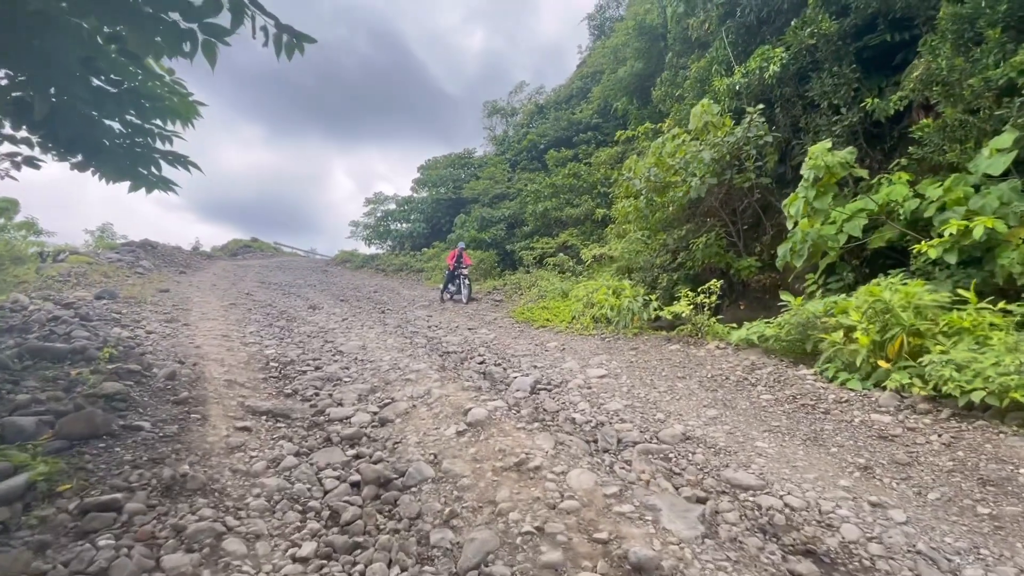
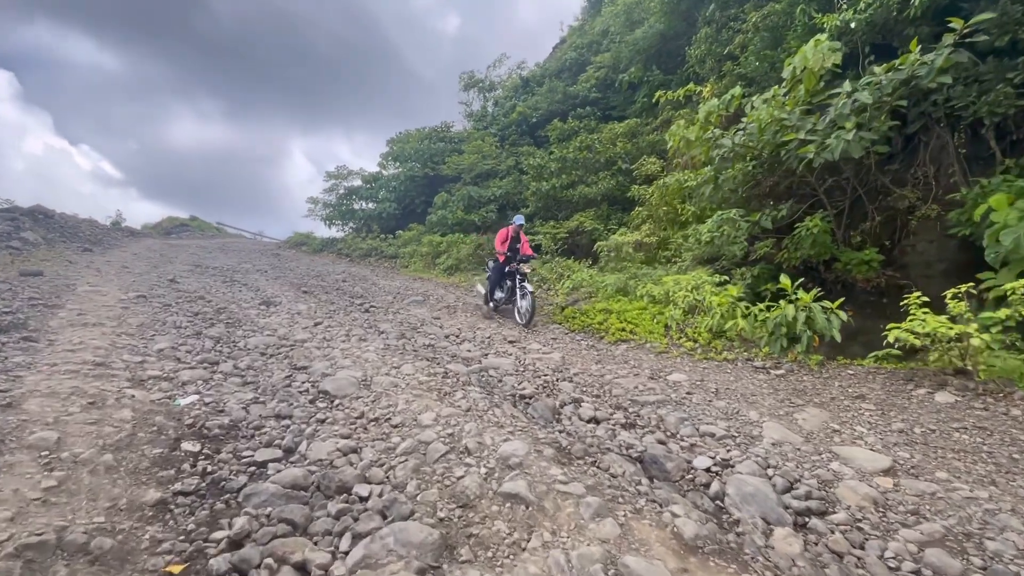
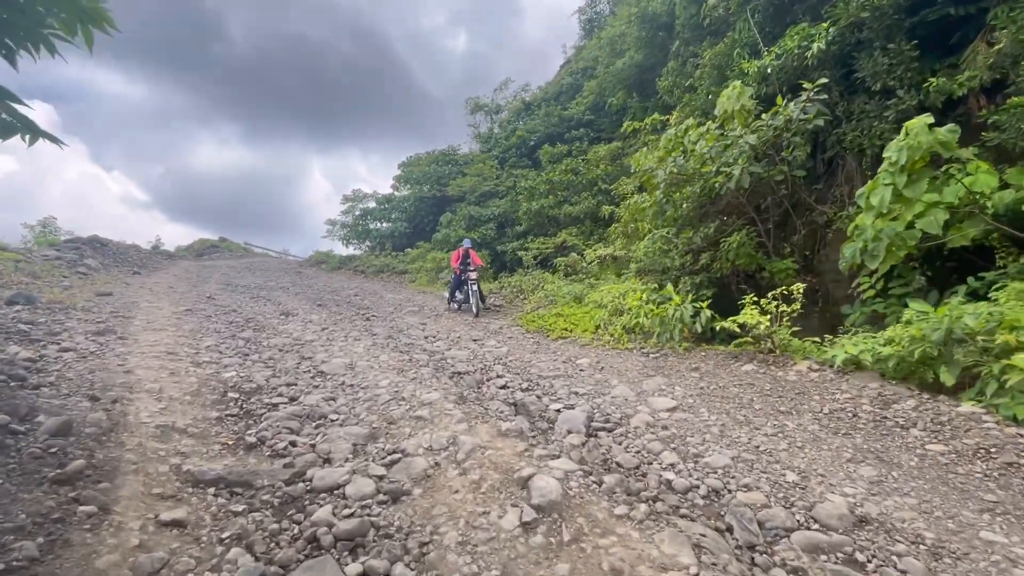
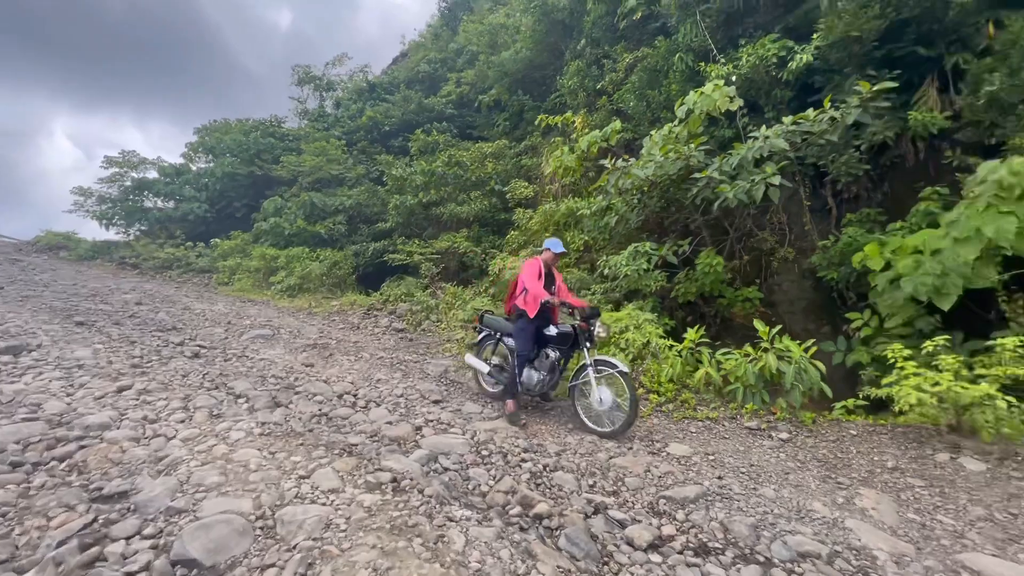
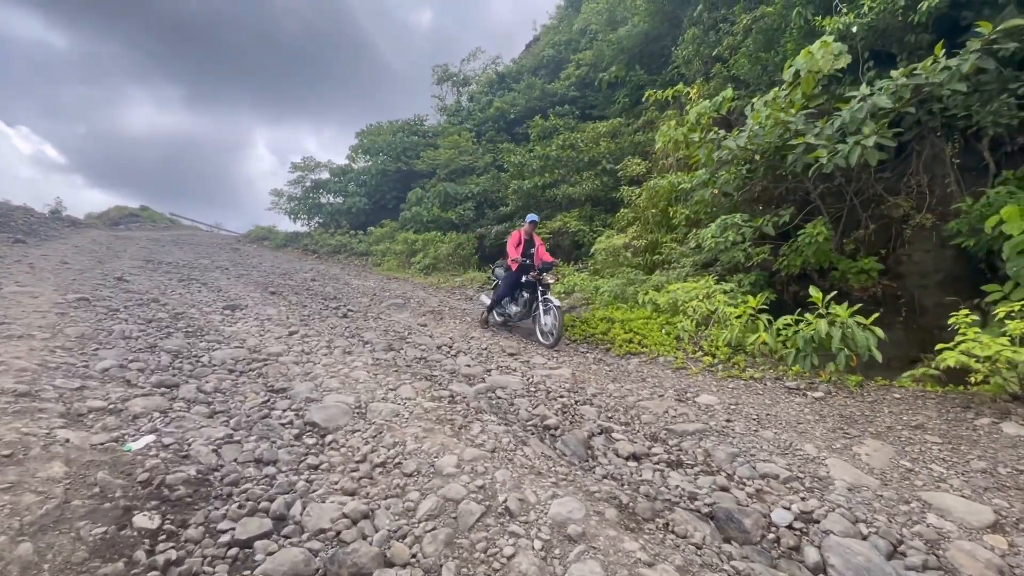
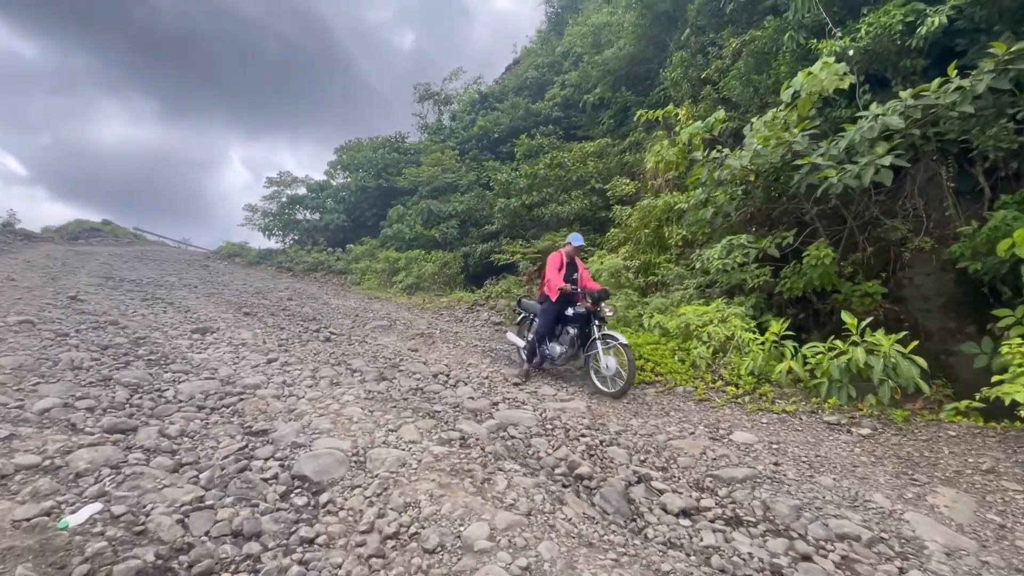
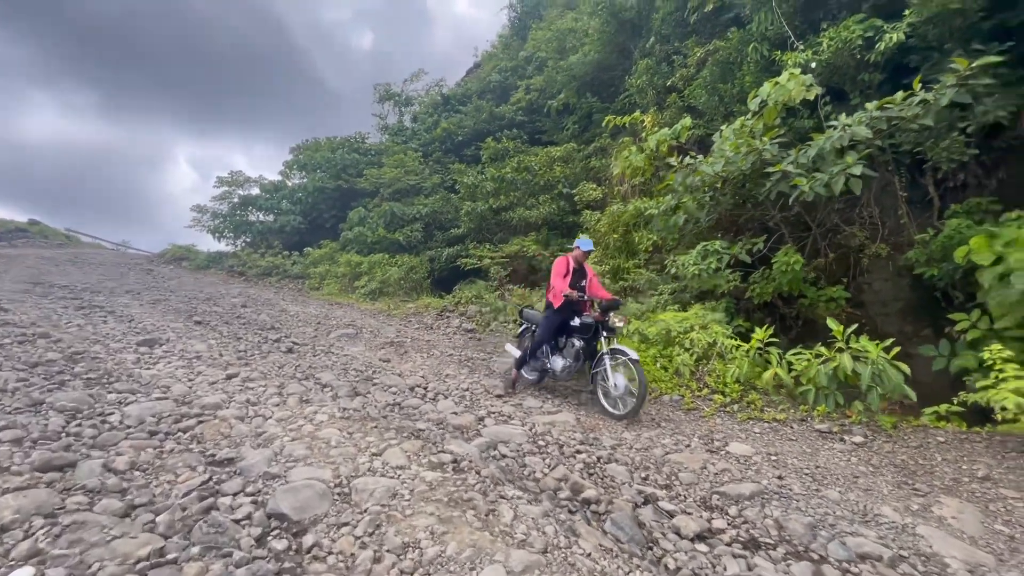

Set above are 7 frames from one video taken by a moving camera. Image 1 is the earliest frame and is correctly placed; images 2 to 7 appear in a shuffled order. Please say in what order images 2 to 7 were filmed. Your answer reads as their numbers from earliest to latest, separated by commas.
3, 2, 5, 6, 7, 4
